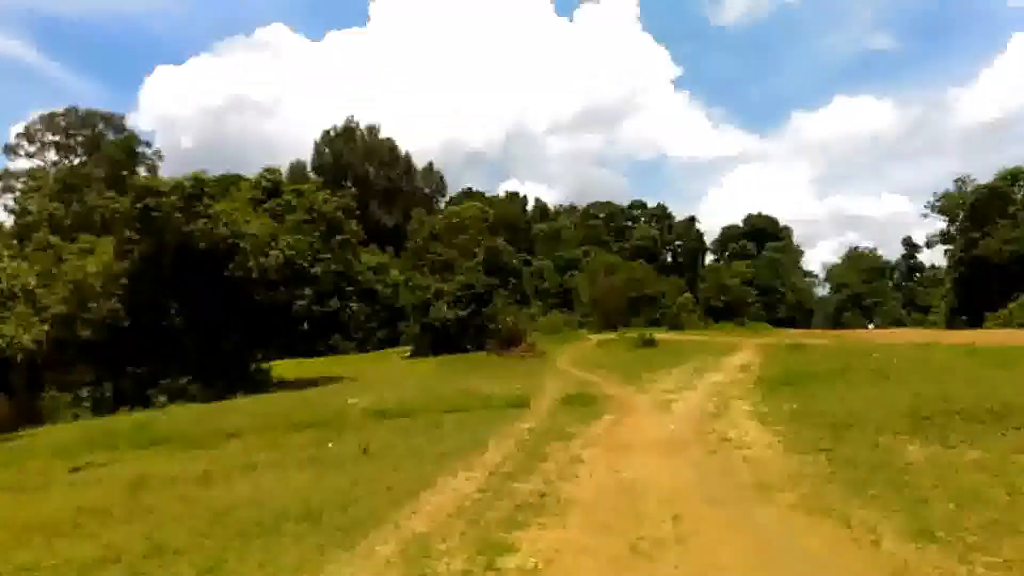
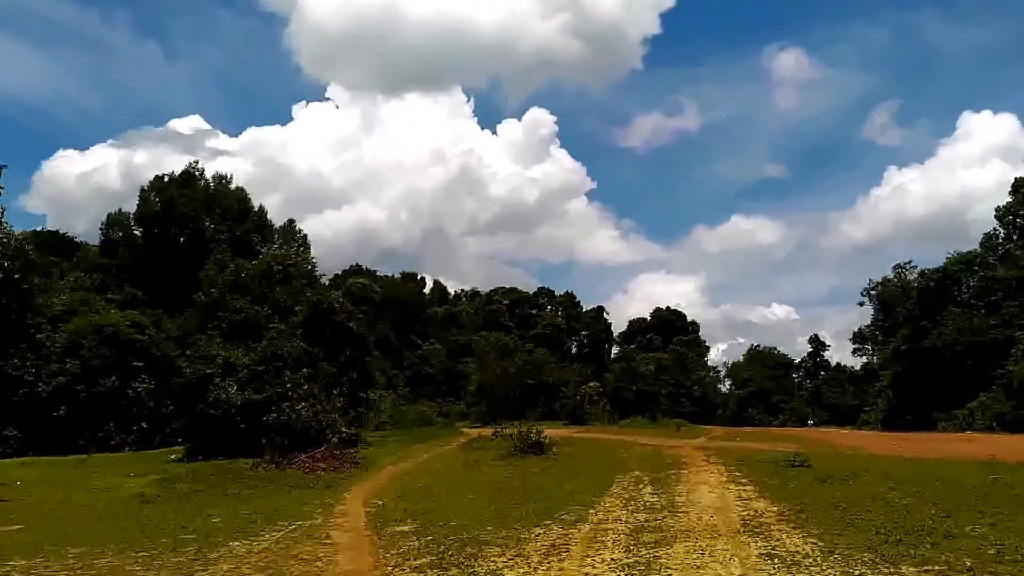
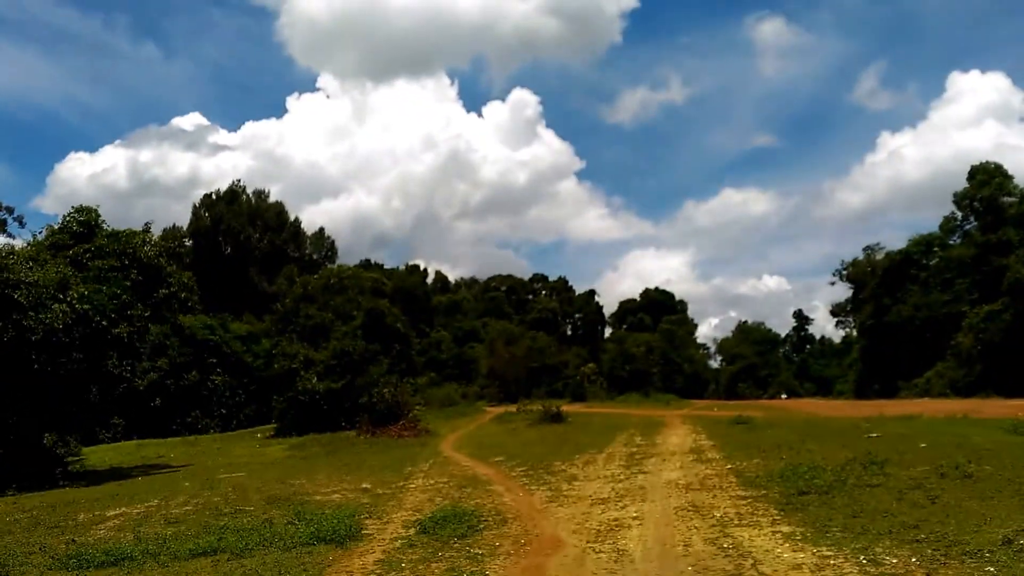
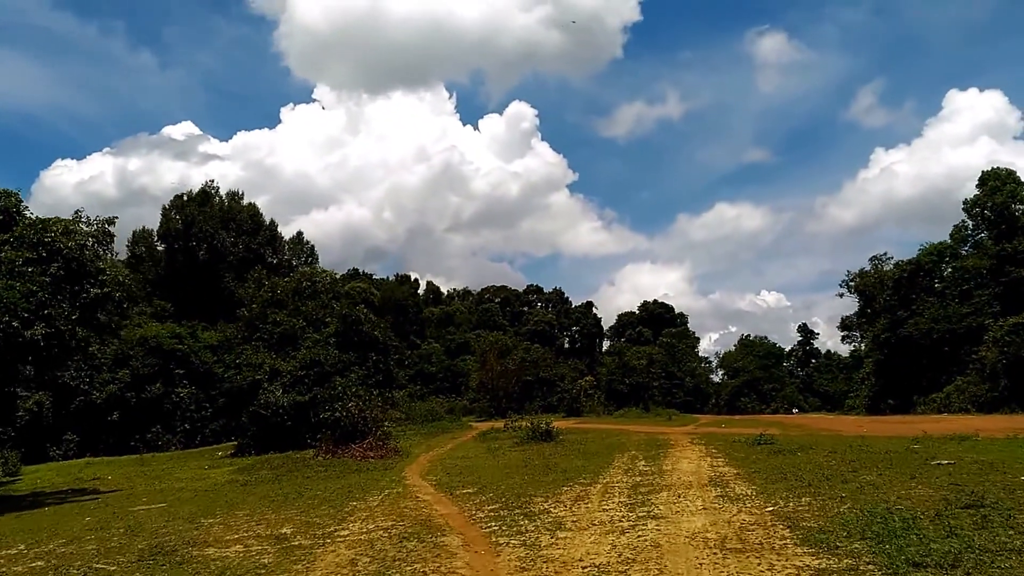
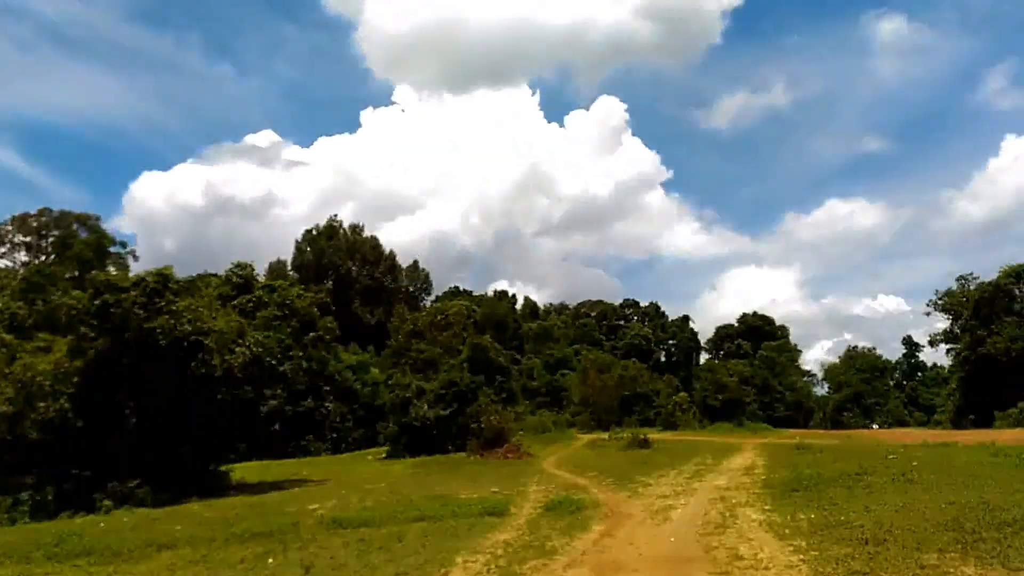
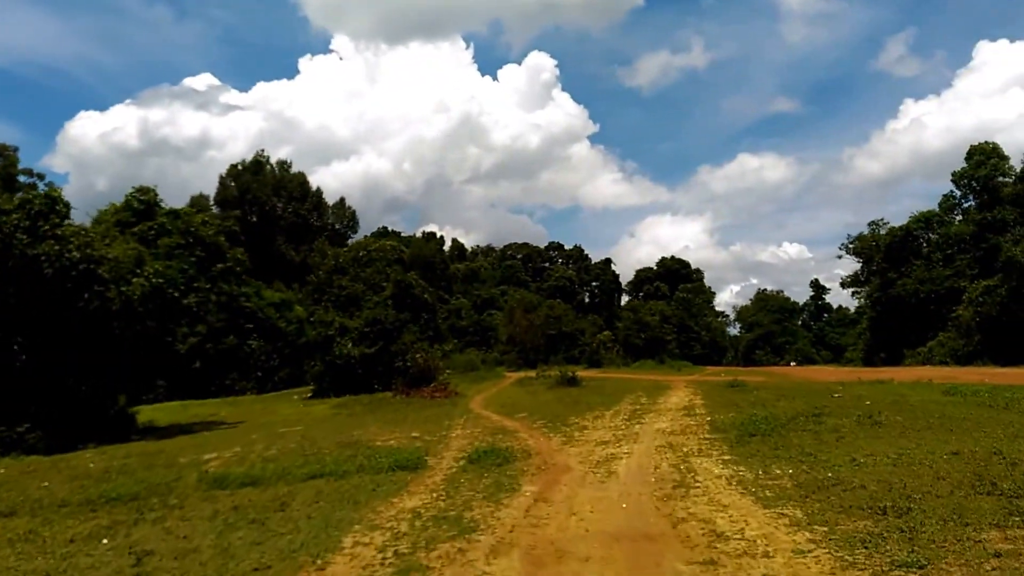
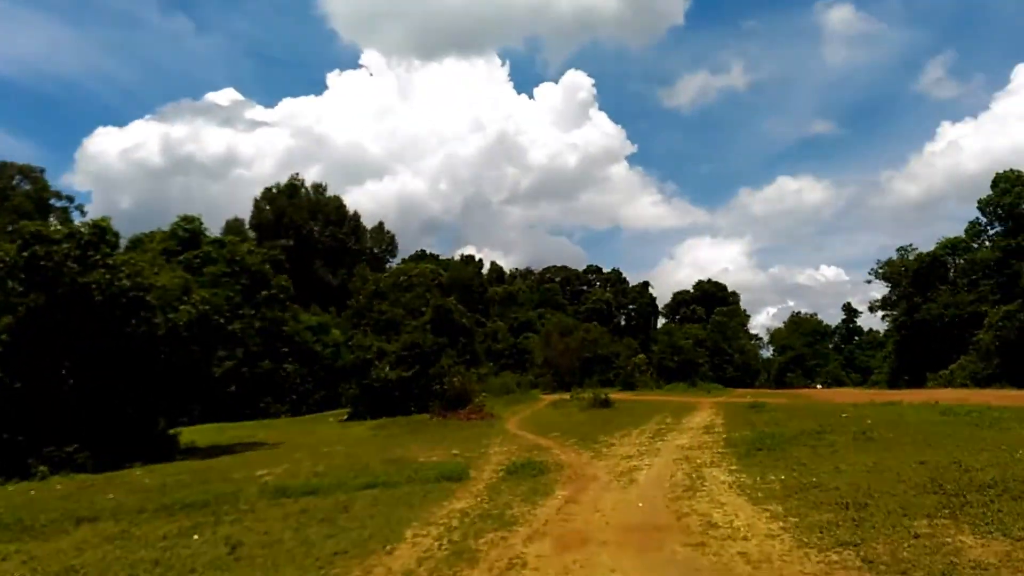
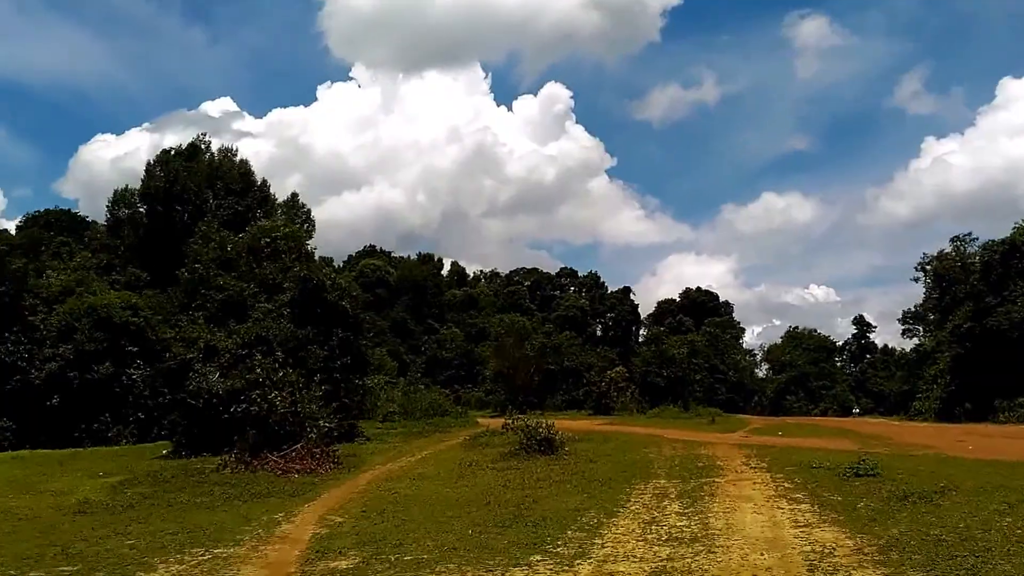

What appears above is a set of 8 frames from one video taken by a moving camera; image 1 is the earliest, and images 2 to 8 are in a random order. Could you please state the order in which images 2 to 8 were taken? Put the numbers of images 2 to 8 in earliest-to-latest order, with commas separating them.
5, 7, 6, 3, 4, 2, 8
